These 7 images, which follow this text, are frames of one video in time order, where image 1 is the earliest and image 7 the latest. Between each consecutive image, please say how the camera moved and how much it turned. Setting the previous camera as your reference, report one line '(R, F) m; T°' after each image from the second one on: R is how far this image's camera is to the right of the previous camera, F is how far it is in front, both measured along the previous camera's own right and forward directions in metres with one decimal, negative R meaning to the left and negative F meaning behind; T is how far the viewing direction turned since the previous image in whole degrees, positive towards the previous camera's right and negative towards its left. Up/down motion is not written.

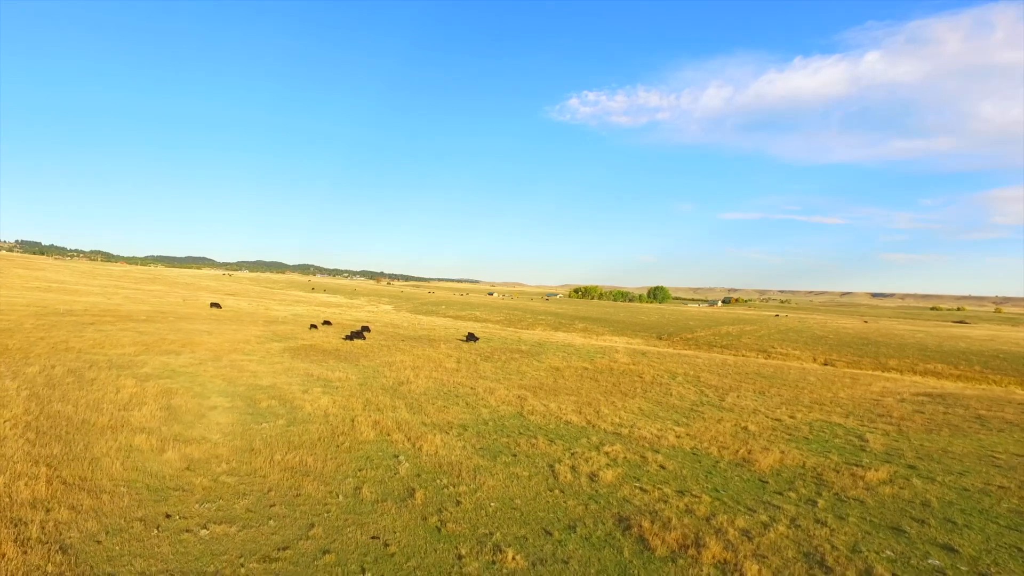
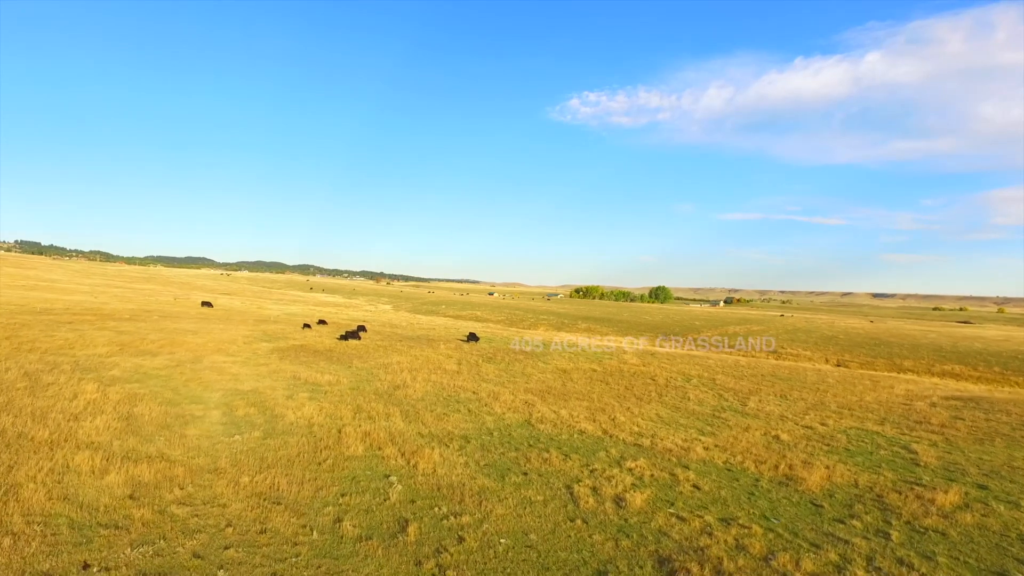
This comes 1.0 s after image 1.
(-0.3, +1.9) m; 0°
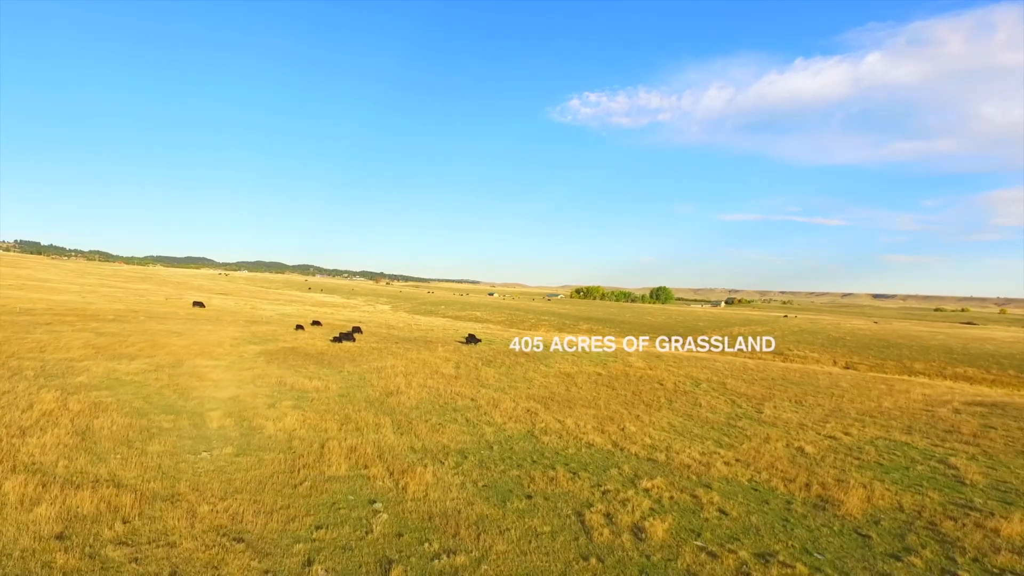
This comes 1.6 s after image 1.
(-0.1, +1.4) m; 0°
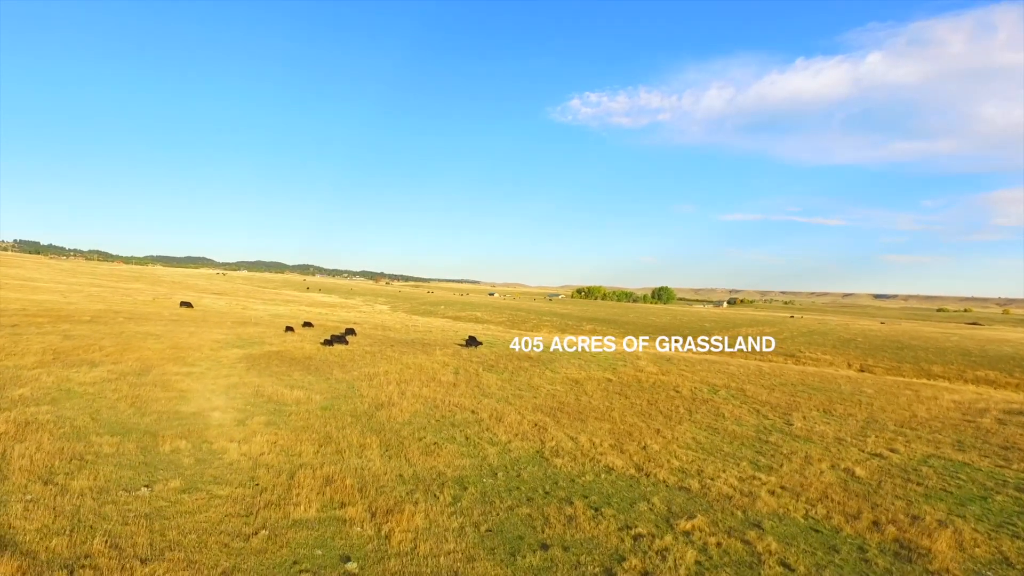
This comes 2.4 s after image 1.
(-0.2, +2.2) m; 0°
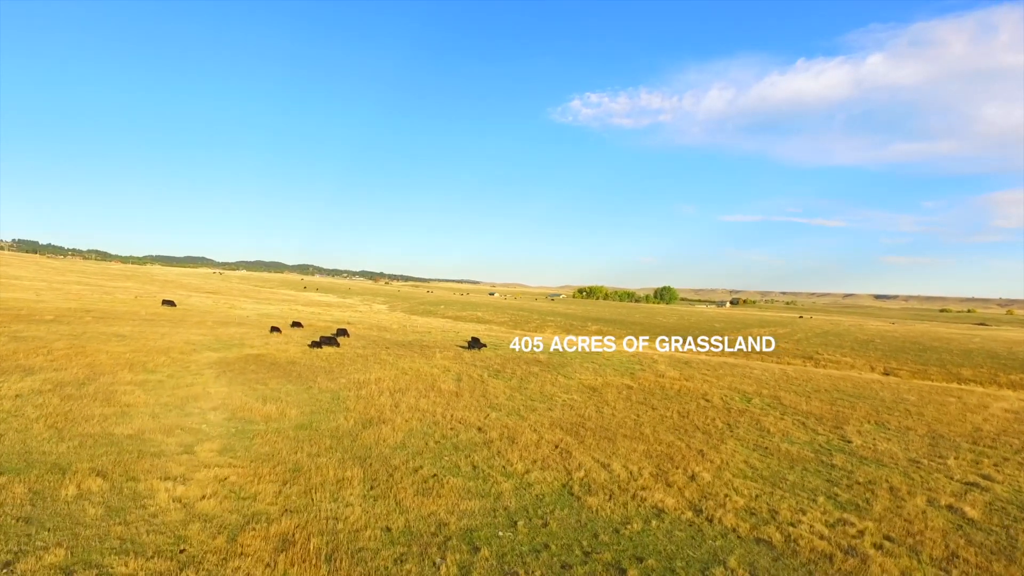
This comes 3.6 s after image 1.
(-0.5, +3.0) m; 0°
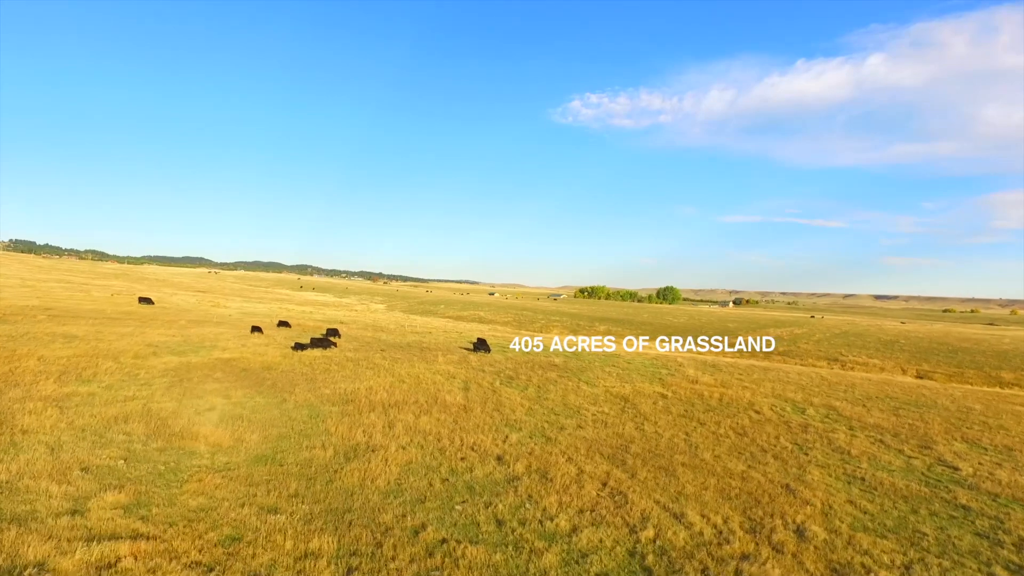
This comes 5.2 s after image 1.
(-0.8, +3.6) m; 0°
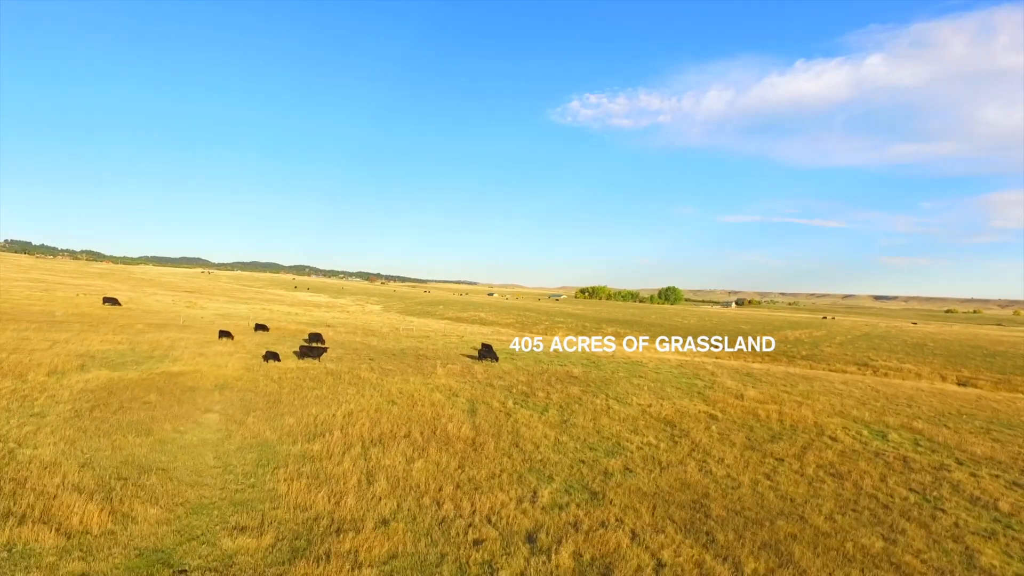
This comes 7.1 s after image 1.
(-0.7, +4.1) m; 0°
